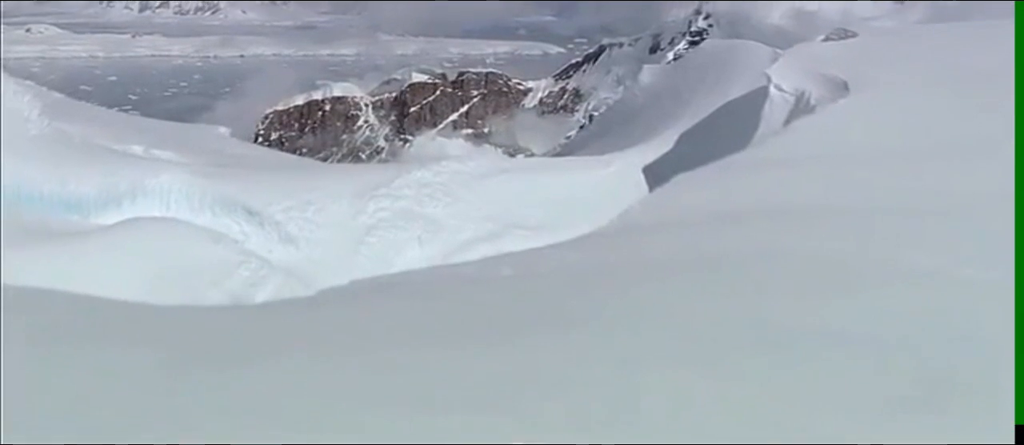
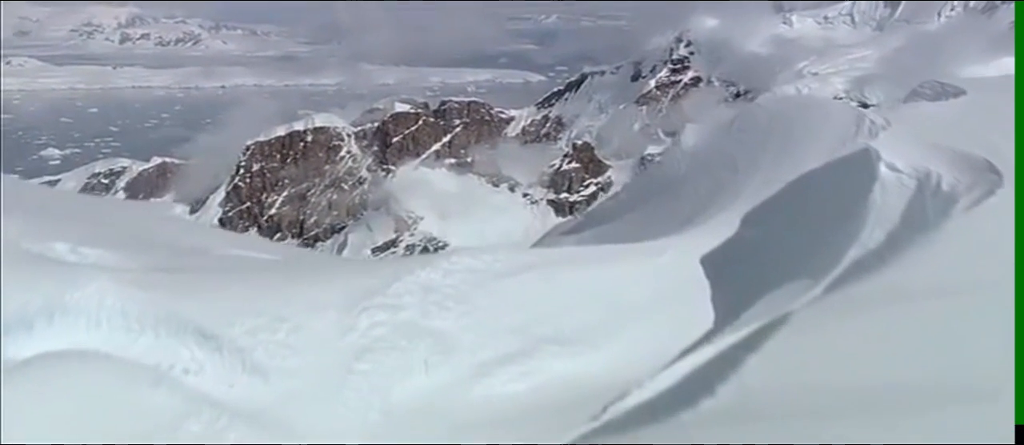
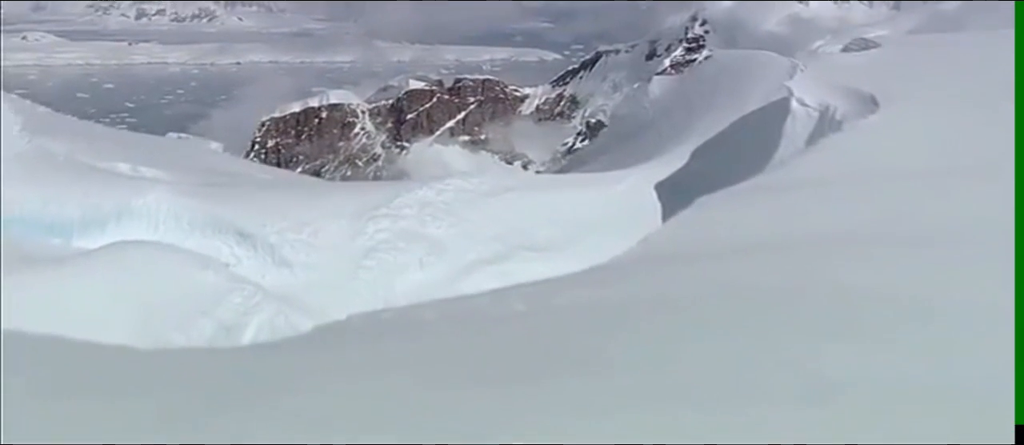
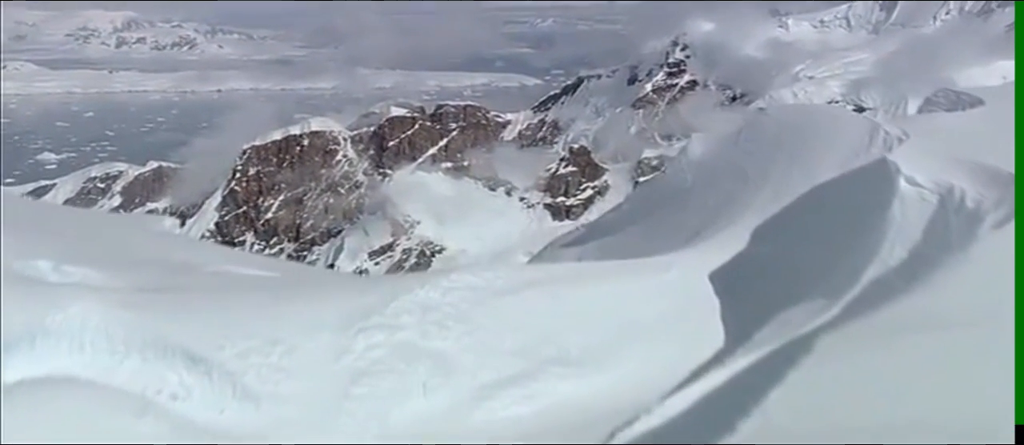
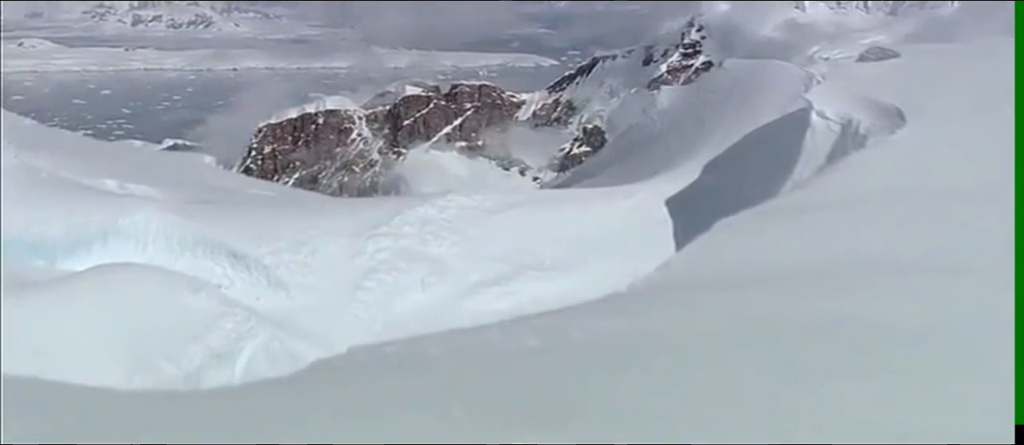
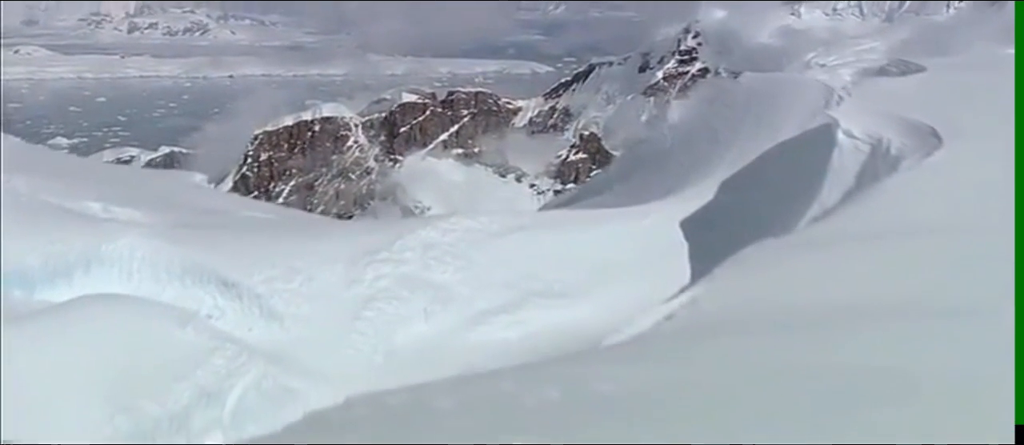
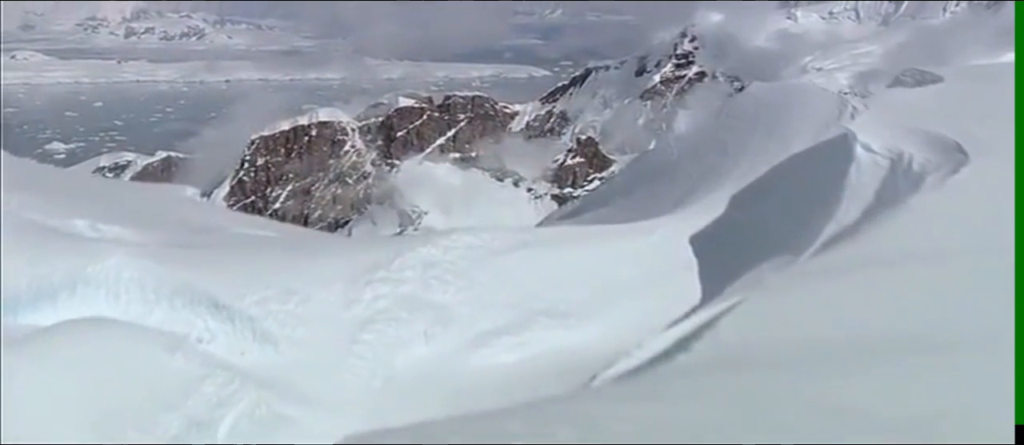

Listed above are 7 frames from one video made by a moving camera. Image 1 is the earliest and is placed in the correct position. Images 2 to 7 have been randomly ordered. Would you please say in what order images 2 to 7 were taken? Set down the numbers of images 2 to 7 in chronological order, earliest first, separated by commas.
3, 5, 6, 7, 2, 4
